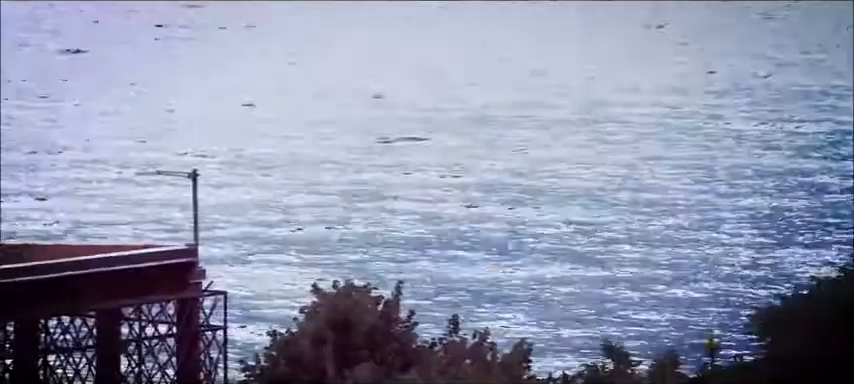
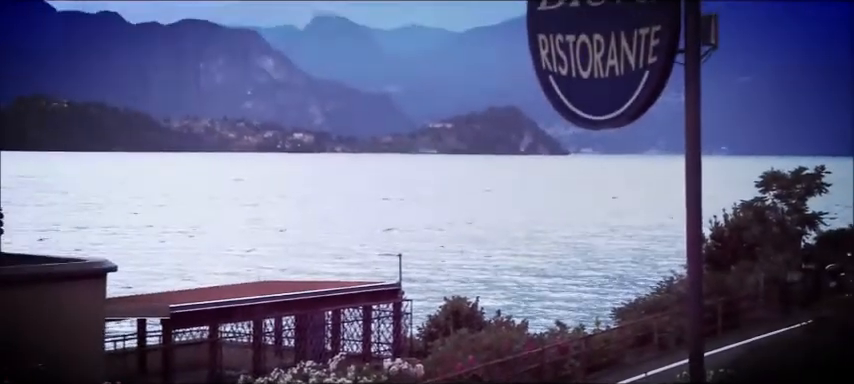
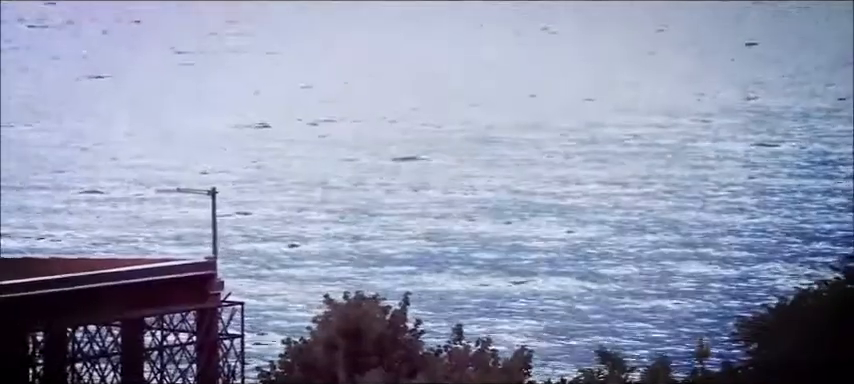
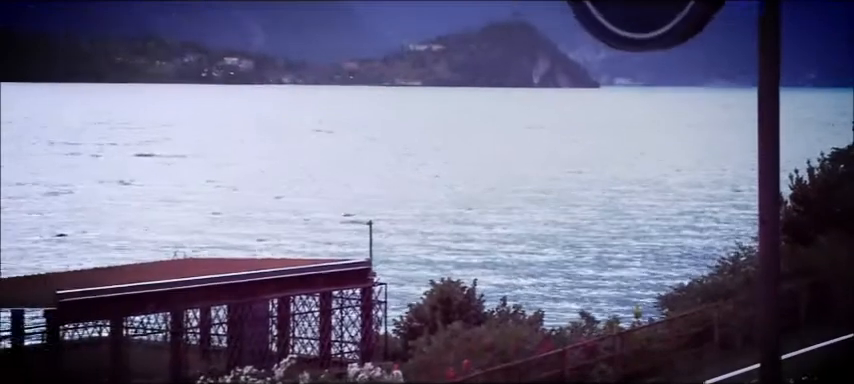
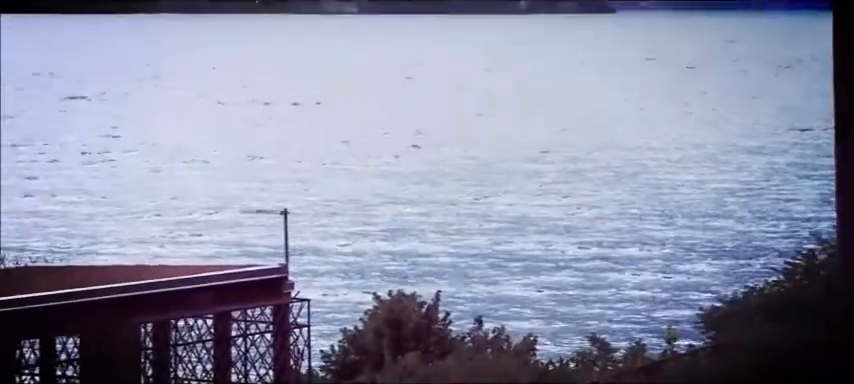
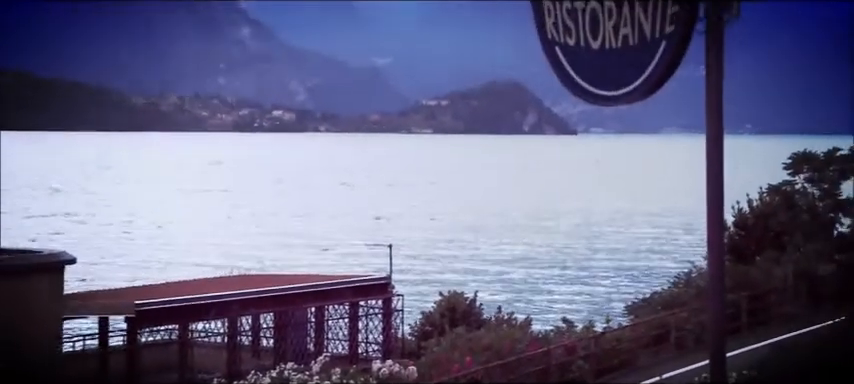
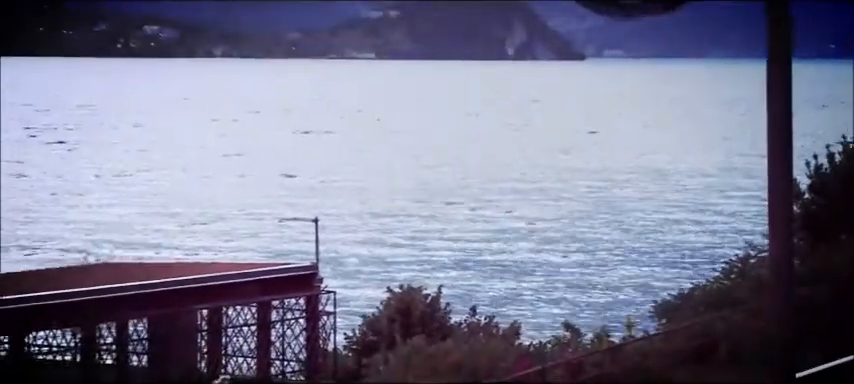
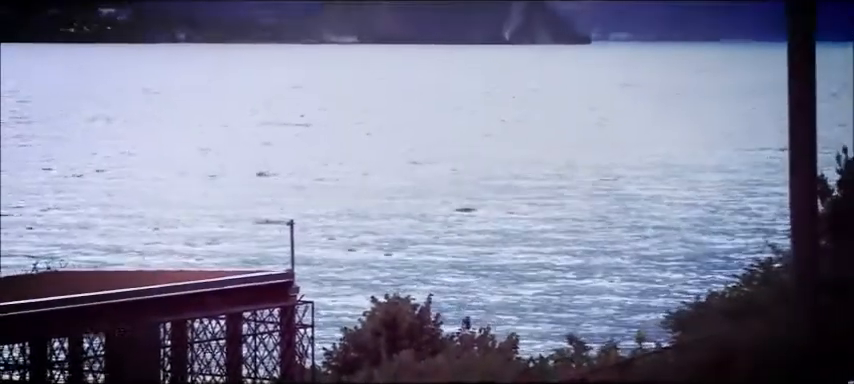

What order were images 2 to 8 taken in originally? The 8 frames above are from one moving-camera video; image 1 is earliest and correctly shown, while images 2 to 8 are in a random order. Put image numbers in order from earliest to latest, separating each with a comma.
3, 5, 8, 7, 4, 6, 2
